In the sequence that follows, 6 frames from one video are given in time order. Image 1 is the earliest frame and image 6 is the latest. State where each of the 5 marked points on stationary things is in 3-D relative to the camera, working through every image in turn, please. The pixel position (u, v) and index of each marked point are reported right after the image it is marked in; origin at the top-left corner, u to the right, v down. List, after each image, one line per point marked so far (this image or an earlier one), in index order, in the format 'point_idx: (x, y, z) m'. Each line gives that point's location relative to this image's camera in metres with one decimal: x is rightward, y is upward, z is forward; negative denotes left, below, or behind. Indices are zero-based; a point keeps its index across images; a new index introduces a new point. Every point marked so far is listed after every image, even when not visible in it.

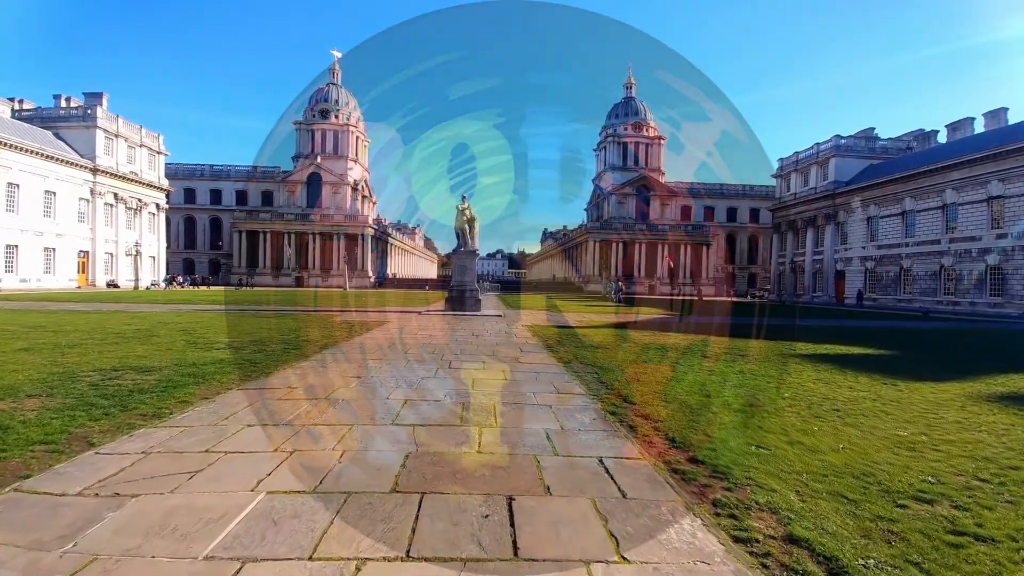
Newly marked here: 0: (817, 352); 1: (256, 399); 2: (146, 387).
0: (+7.5, -1.6, +12.2) m
1: (-3.2, -1.4, +6.2) m
2: (-5.1, -1.4, +6.9) m
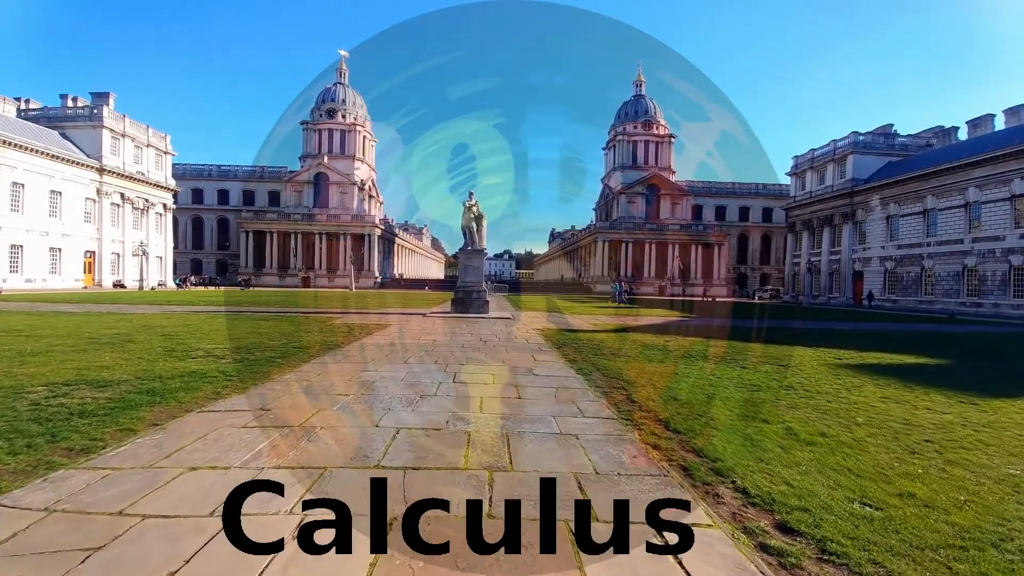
0: (+7.7, -1.6, +10.9) m
1: (-3.0, -1.4, +5.1) m
2: (-4.9, -1.4, +5.8) m
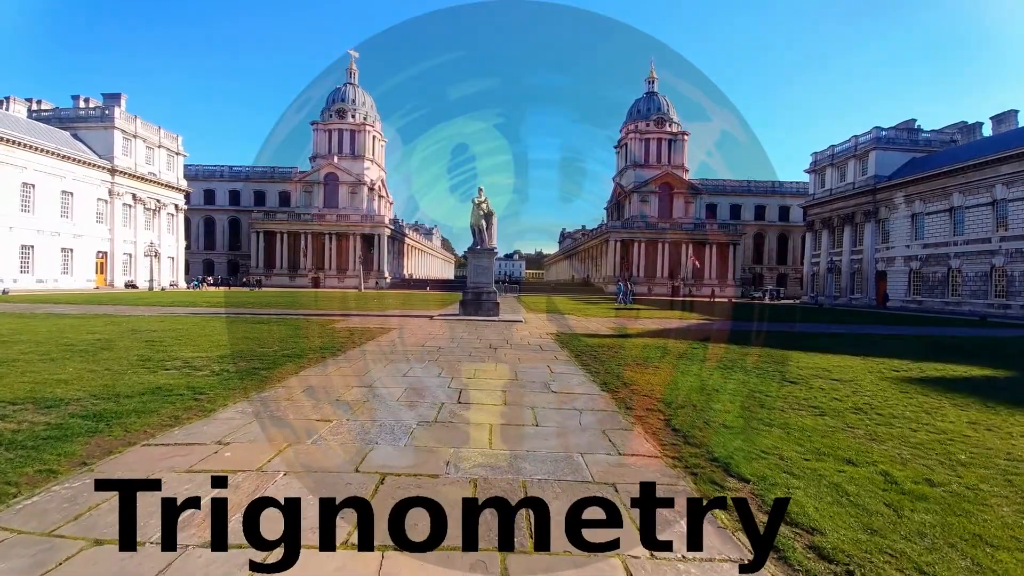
0: (+8.0, -1.7, +9.6) m
1: (-2.9, -1.4, +4.0) m
2: (-4.7, -1.4, +4.9) m
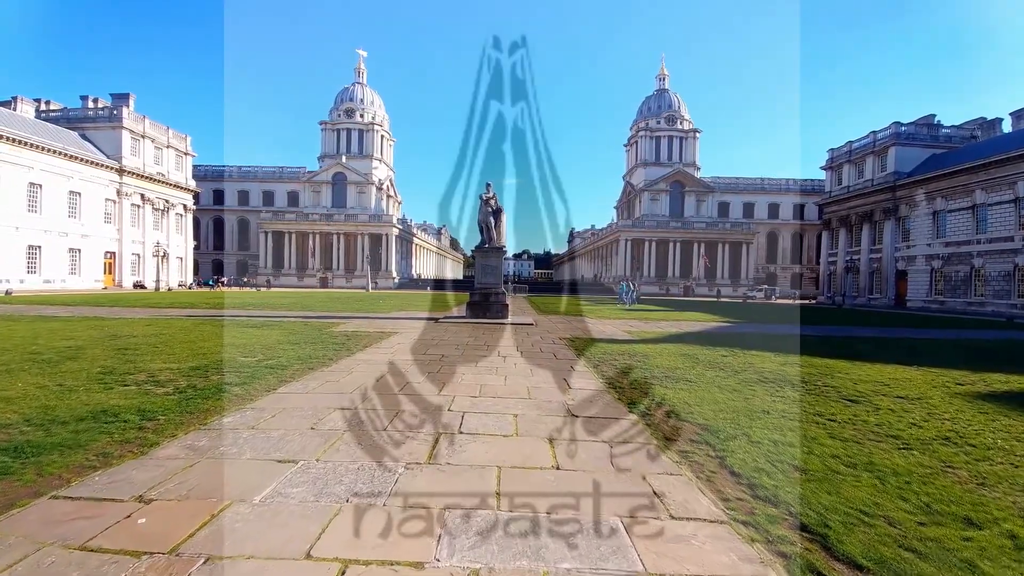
0: (+8.2, -1.7, +8.4) m
1: (-2.8, -1.5, +3.0) m
2: (-4.6, -1.5, +3.9) m
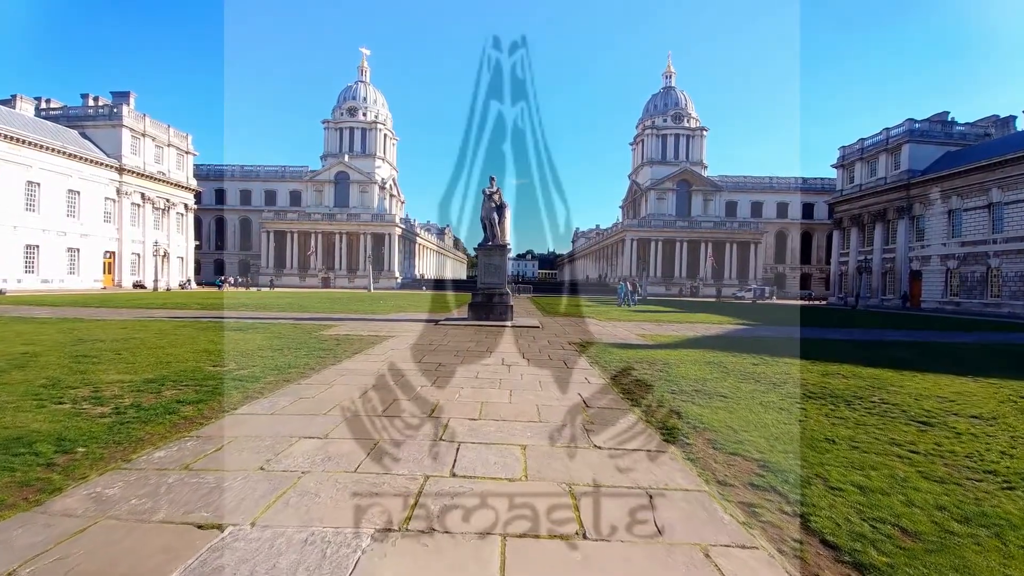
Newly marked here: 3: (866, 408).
0: (+8.3, -1.7, +7.3) m
1: (-2.7, -1.5, +2.0) m
2: (-4.6, -1.5, +2.9) m
3: (+4.4, -1.5, +6.2) m
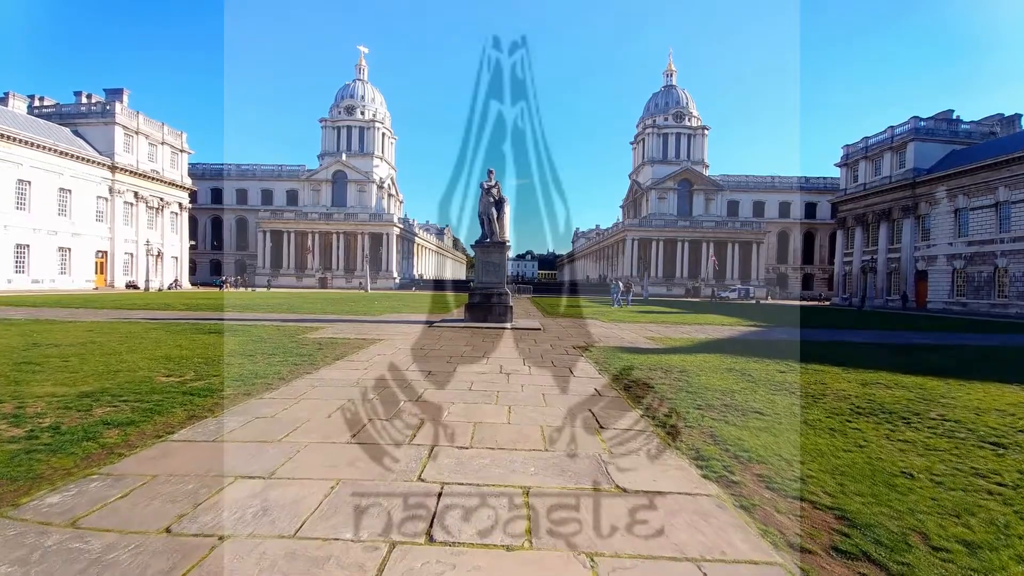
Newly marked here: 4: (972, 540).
0: (+8.2, -1.7, +6.4) m
1: (-2.8, -1.4, +1.1) m
2: (-4.6, -1.4, +1.9) m
3: (+4.4, -1.5, +5.2) m
4: (+2.7, -1.5, +2.9) m
